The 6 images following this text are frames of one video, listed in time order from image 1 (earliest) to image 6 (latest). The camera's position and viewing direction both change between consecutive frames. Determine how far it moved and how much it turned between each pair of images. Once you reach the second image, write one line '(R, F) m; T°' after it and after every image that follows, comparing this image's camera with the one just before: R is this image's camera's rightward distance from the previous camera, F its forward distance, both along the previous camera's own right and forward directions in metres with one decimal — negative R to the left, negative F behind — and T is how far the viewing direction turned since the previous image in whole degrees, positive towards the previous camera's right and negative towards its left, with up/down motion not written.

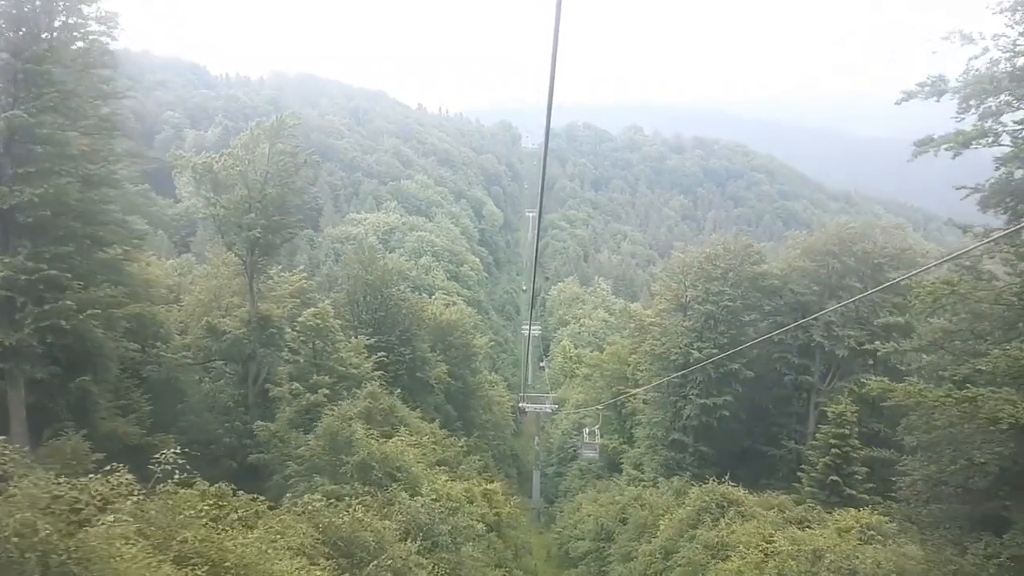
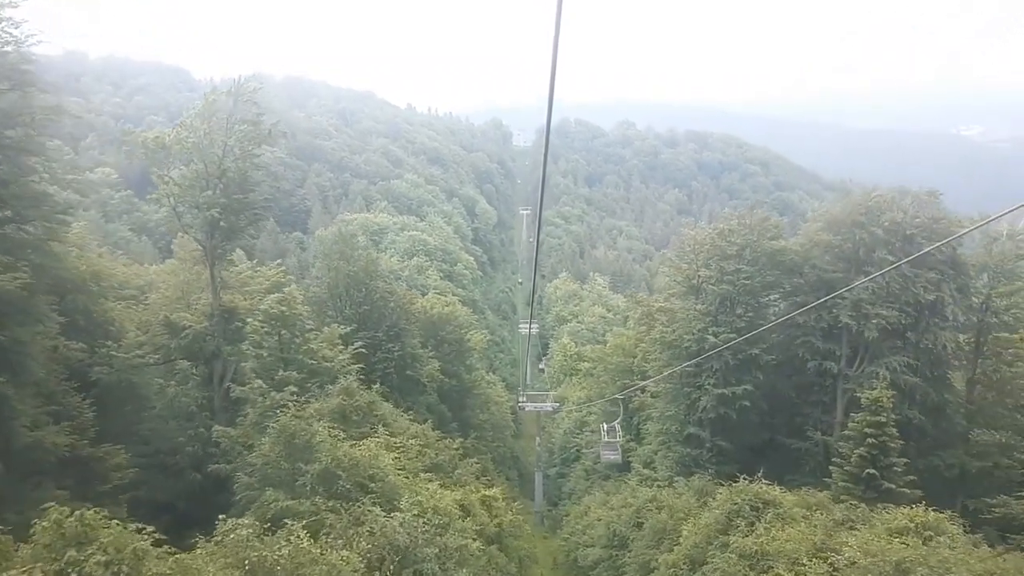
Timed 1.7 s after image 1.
(0.0, +2.1) m; 0°
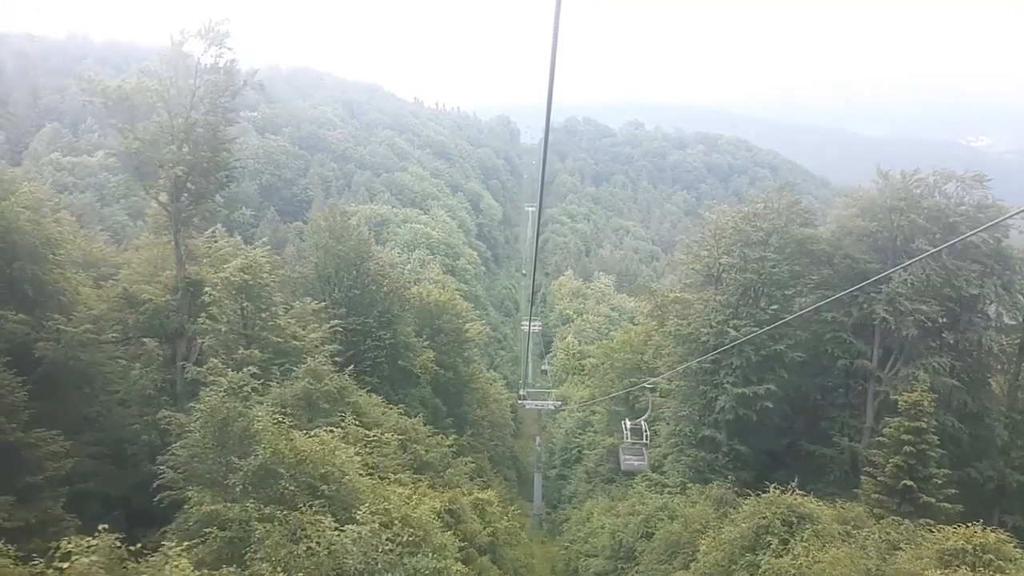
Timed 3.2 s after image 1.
(+0.1, +1.9) m; 0°
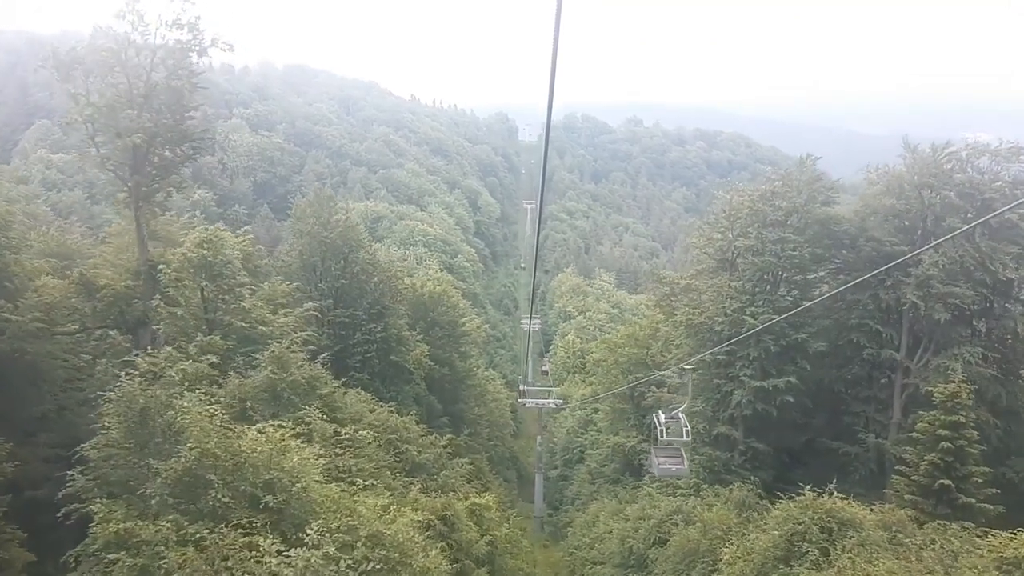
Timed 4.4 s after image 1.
(0.0, +1.5) m; 0°
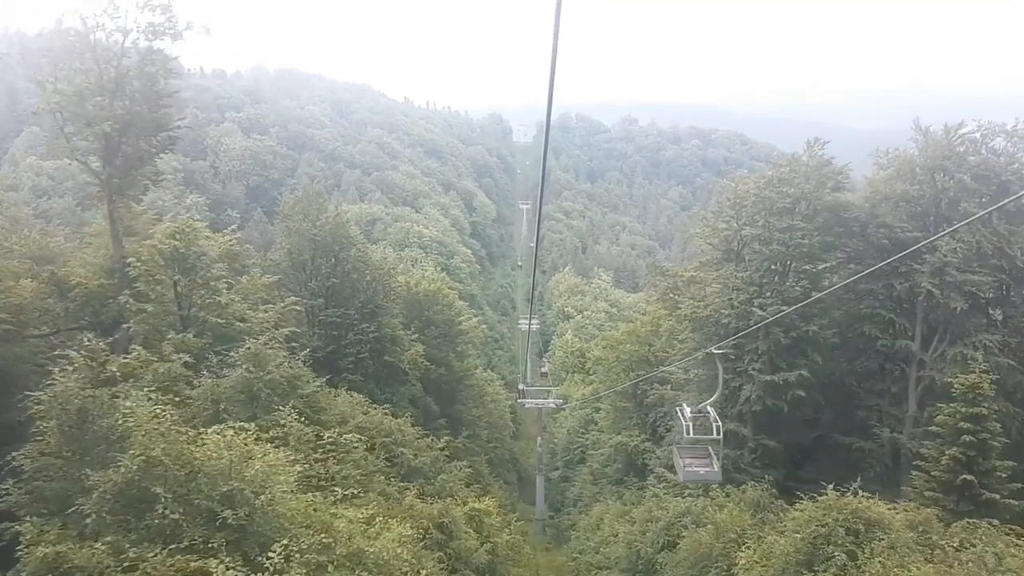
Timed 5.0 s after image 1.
(0.0, +0.8) m; 0°
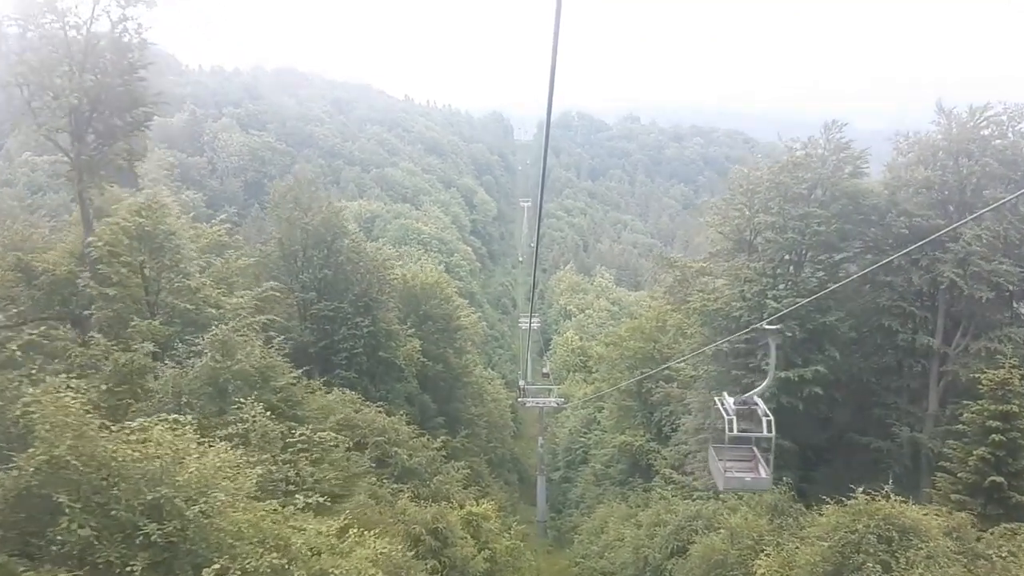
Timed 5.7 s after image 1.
(0.0, +0.9) m; 0°
